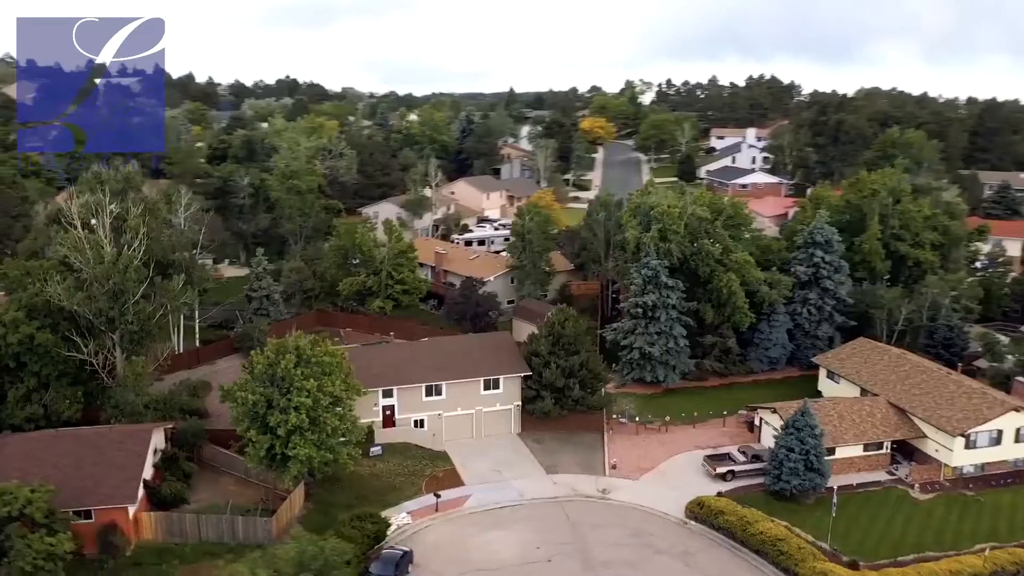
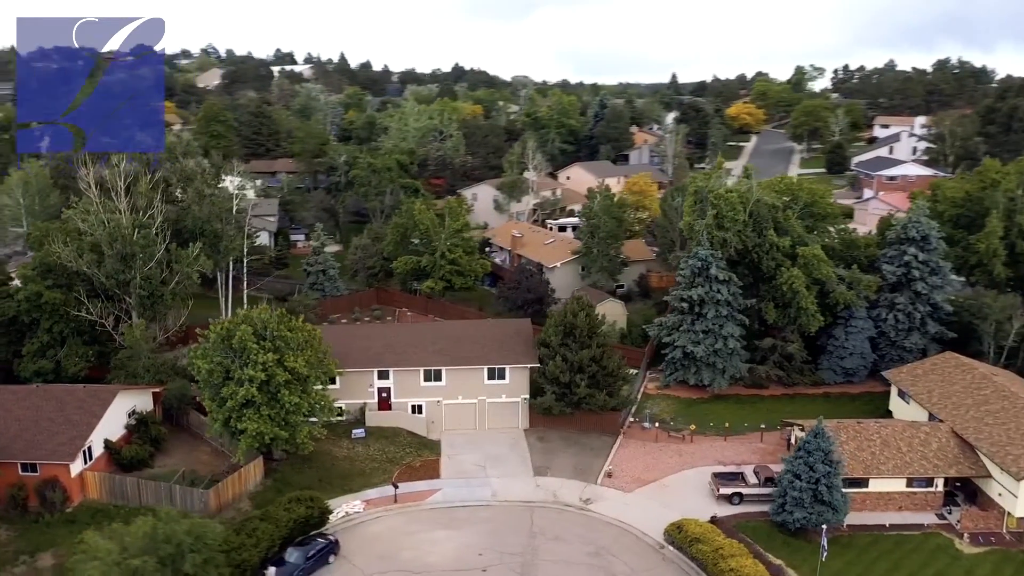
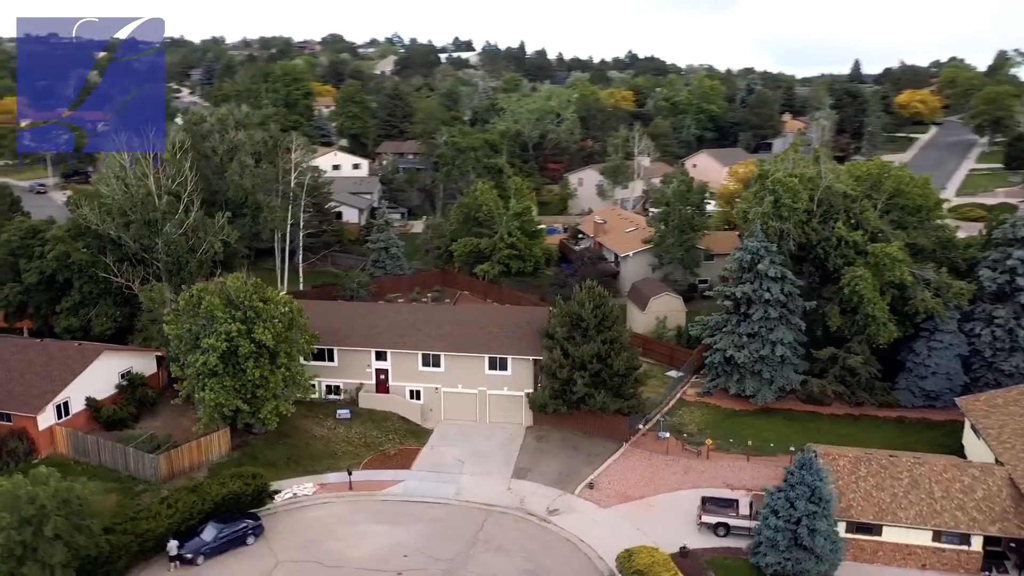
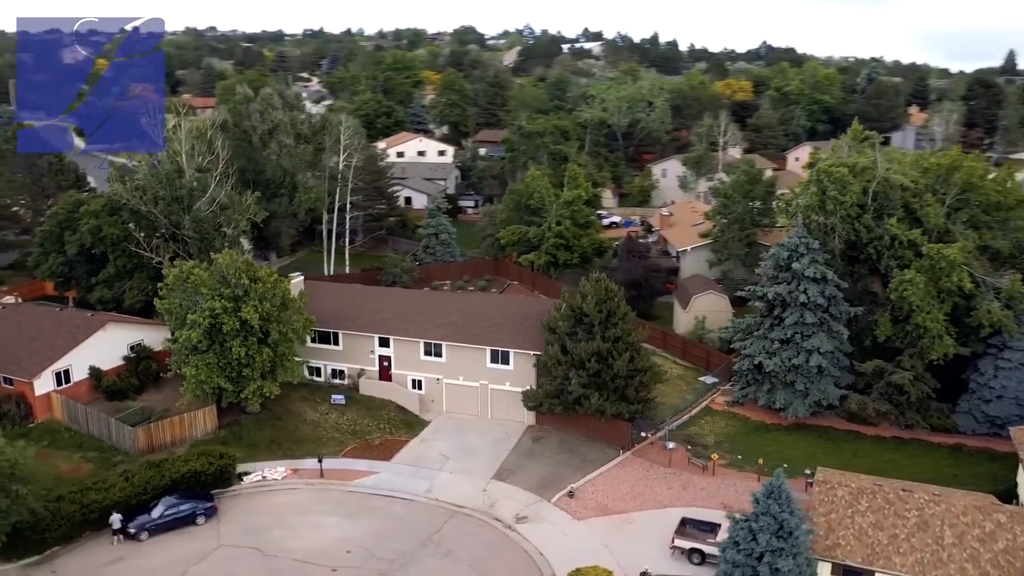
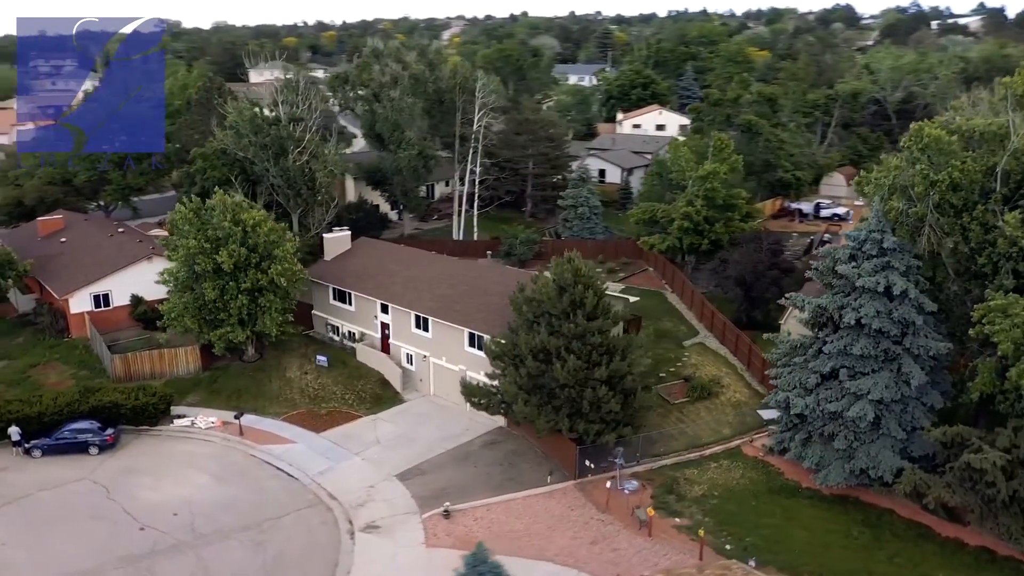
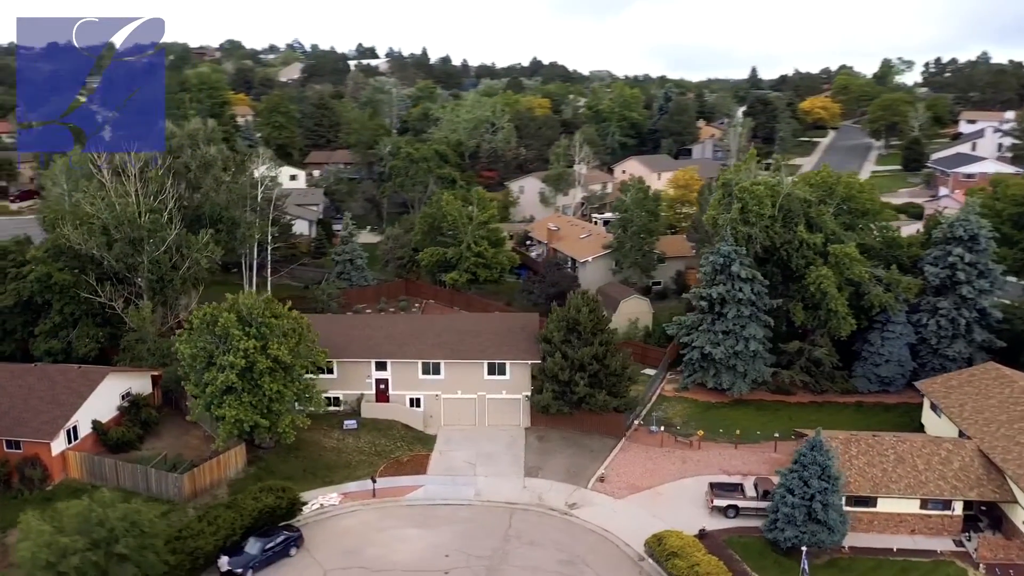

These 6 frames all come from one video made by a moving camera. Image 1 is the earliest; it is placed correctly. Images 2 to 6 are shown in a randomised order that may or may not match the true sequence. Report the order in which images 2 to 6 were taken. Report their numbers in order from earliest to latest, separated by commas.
2, 6, 3, 4, 5
